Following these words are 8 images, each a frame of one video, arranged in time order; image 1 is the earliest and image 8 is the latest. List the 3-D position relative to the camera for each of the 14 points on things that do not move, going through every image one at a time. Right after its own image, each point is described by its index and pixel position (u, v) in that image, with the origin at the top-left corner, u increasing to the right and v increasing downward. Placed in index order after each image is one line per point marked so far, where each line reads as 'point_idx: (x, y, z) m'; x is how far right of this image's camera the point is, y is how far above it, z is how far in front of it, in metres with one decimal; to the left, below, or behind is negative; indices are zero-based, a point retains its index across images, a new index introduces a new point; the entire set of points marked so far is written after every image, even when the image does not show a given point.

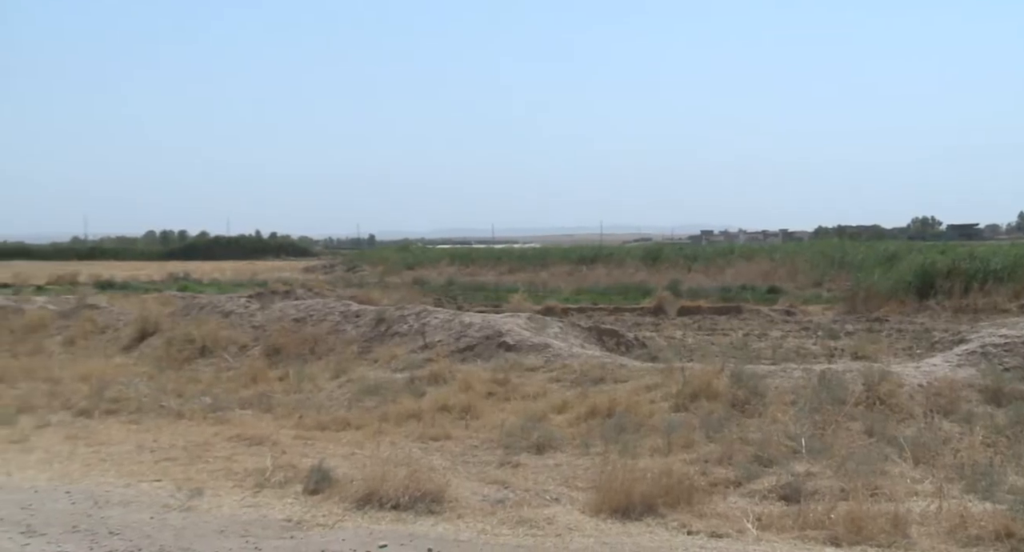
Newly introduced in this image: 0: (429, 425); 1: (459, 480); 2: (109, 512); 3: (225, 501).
0: (-1.3, -2.4, +15.3) m
1: (-0.8, -2.9, +13.4) m
2: (-4.7, -2.7, +10.7) m
3: (-3.6, -2.8, +11.6) m
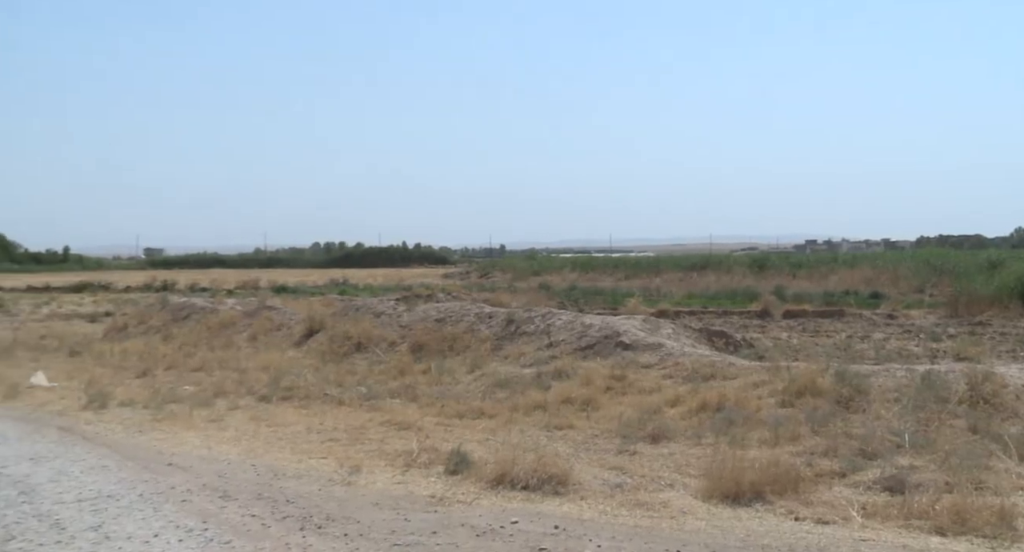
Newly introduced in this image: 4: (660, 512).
0: (+0.8, -2.5, +16.7) m
1: (+1.1, -3.0, +14.8) m
2: (-3.1, -2.8, +12.4) m
3: (-1.9, -2.9, +13.2) m
4: (+2.2, -3.5, +13.6) m
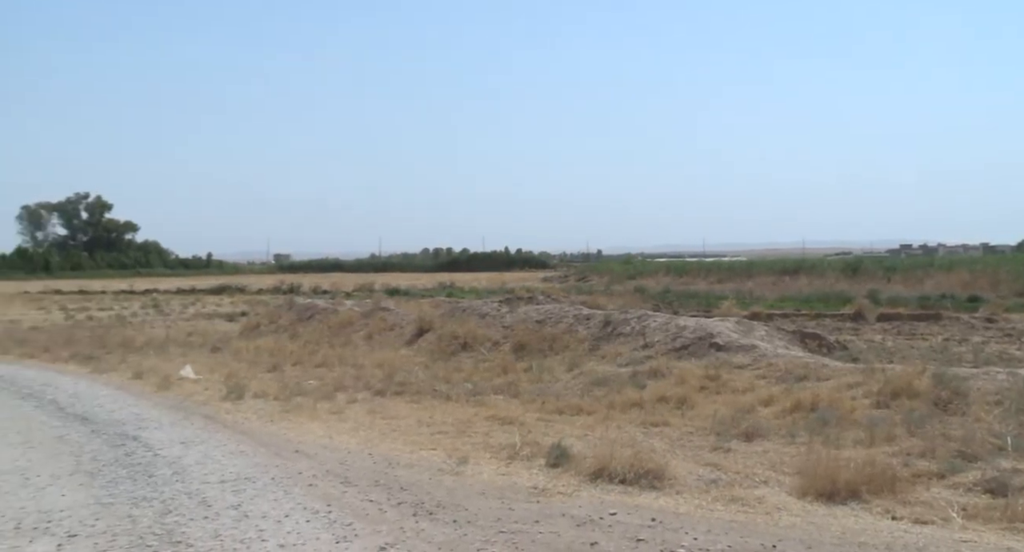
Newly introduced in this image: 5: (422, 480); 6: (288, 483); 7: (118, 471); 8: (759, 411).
0: (+2.6, -2.6, +17.3) m
1: (+2.7, -3.1, +15.3) m
2: (-1.6, -2.8, +13.4) m
3: (-0.4, -2.9, +14.1) m
4: (+3.7, -3.5, +14.0) m
5: (-1.3, -3.0, +13.4) m
6: (-3.0, -2.8, +12.6) m
7: (-5.1, -2.5, +12.1) m
8: (+4.8, -2.6, +17.8) m
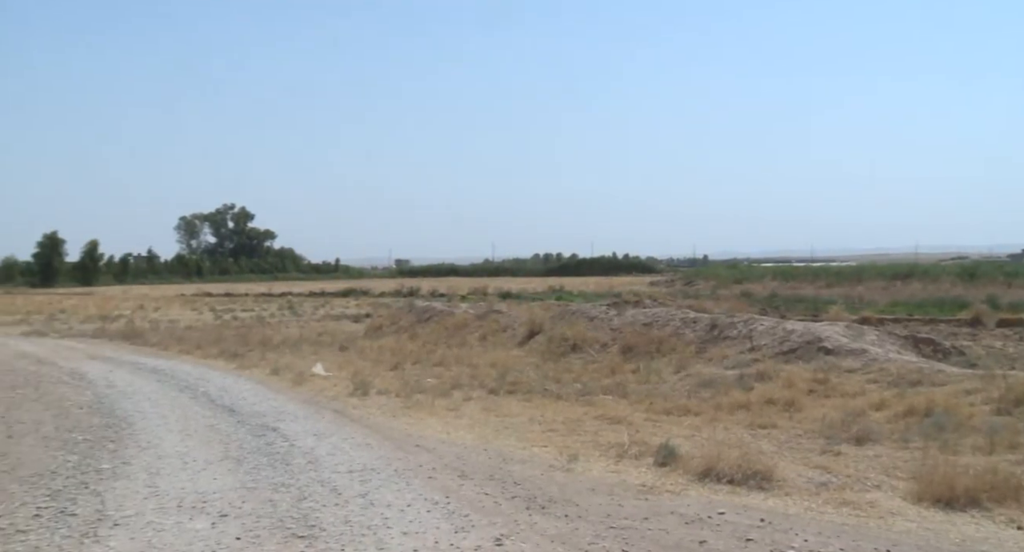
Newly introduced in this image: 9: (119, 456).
0: (+4.6, -2.6, +17.4) m
1: (+4.6, -3.1, +15.4) m
2: (0.0, -2.9, +14.0) m
3: (+1.3, -3.0, +14.5) m
4: (+5.4, -3.5, +14.0) m
5: (+0.3, -3.0, +14.0) m
6: (-1.4, -2.9, +13.3) m
7: (-3.6, -2.6, +13.2) m
8: (+6.9, -2.7, +17.7) m
9: (-5.5, -2.5, +12.9) m
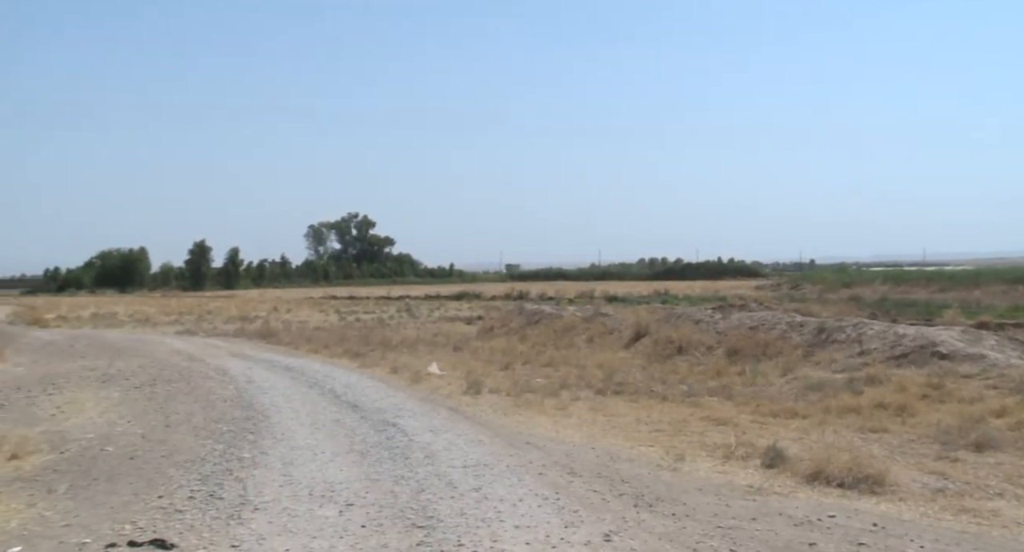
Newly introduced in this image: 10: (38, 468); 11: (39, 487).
0: (+6.7, -2.7, +17.2) m
1: (+6.4, -3.2, +15.3) m
2: (+1.7, -3.0, +14.4) m
3: (+3.0, -3.1, +14.8) m
4: (+7.0, -3.5, +13.7) m
5: (+2.0, -3.1, +14.4) m
6: (+0.2, -3.0, +13.9) m
7: (-2.0, -2.7, +14.0) m
8: (+9.0, -2.8, +17.3) m
9: (-3.9, -2.6, +14.0) m
10: (-6.4, -2.6, +12.7) m
11: (-6.0, -2.7, +12.0) m
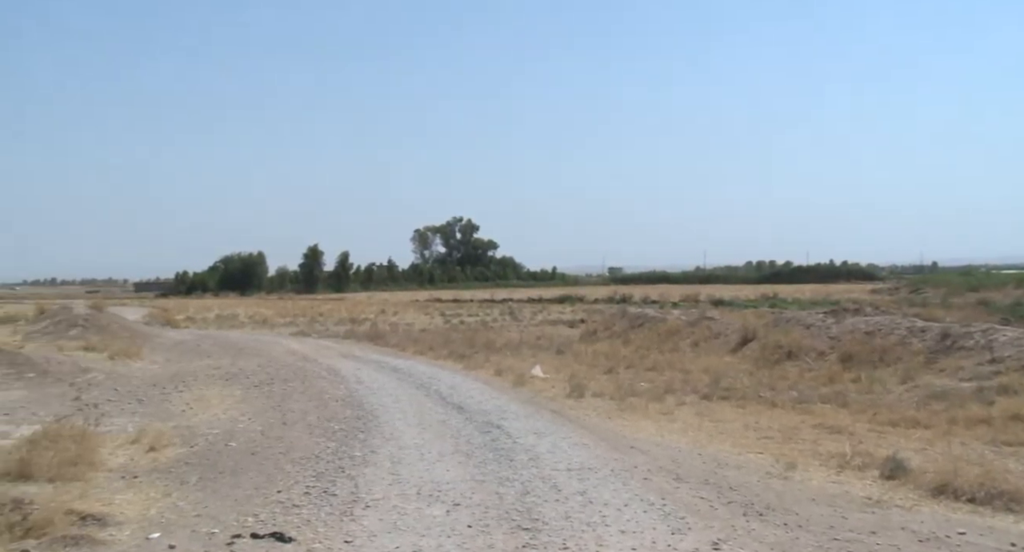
0: (+8.7, -2.8, +16.2) m
1: (+8.1, -3.2, +14.3) m
2: (+3.3, -3.0, +14.1) m
3: (+4.7, -3.1, +14.3) m
4: (+8.5, -3.5, +12.6) m
5: (+3.6, -3.1, +14.0) m
6: (+1.7, -3.0, +13.8) m
7: (-0.4, -2.7, +14.3) m
8: (+10.9, -2.8, +15.9) m
9: (-2.3, -2.6, +14.5) m
10: (-4.9, -2.7, +13.6) m
11: (-4.6, -2.8, +12.8) m
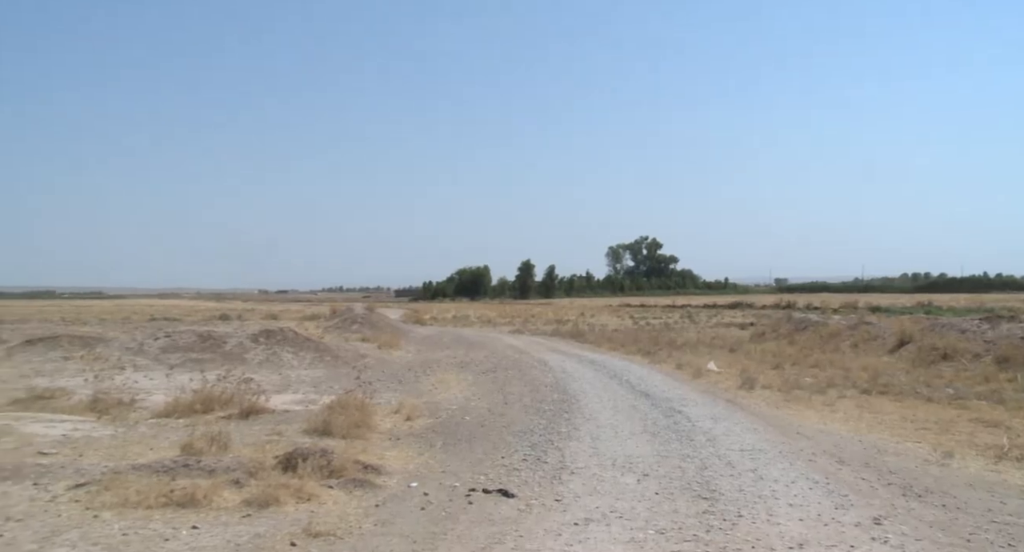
0: (+12.1, -3.0, +17.1) m
1: (+11.2, -3.3, +15.3) m
2: (+6.5, -3.2, +16.0) m
3: (+7.9, -3.3, +15.9) m
4: (+11.3, -3.6, +13.6) m
5: (+6.8, -3.3, +15.9) m
6: (+4.9, -3.2, +16.1) m
7: (+2.9, -2.9, +16.9) m
8: (+14.3, -3.0, +16.4) m
9: (+1.1, -2.8, +17.5) m
10: (-1.7, -2.8, +17.0) m
11: (-1.5, -2.9, +16.2) m
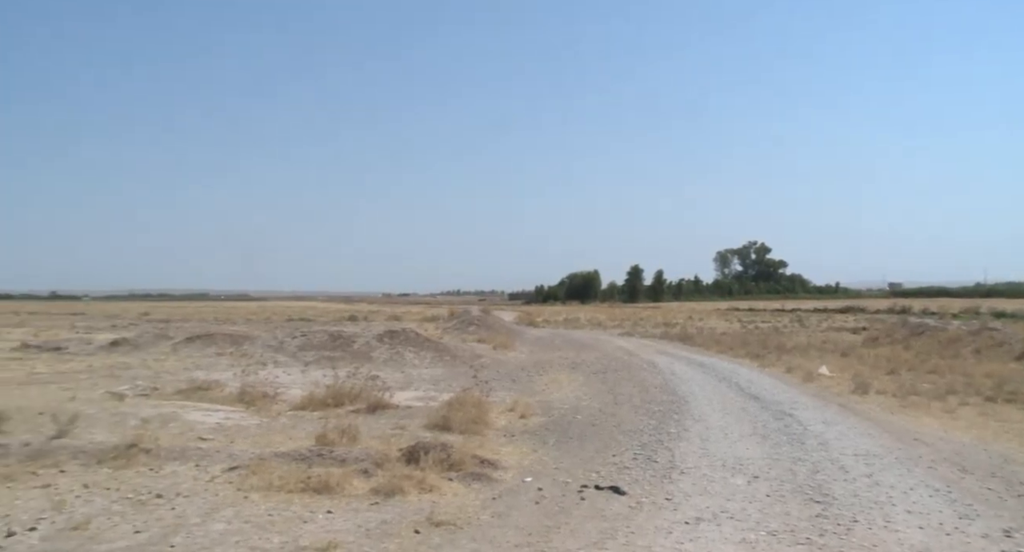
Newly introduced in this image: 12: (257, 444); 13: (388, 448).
0: (+14.2, -3.1, +16.2) m
1: (+13.0, -3.4, +14.5) m
2: (+8.4, -3.2, +15.7) m
3: (+9.8, -3.3, +15.5) m
4: (+12.9, -3.7, +12.8) m
5: (+8.7, -3.3, +15.5) m
6: (+6.8, -3.2, +16.0) m
7: (+4.9, -3.0, +17.0) m
8: (+16.2, -3.1, +15.2) m
9: (+3.2, -2.9, +17.8) m
10: (+0.4, -2.9, +17.7) m
11: (+0.5, -3.0, +16.8) m
12: (-4.0, -2.7, +14.4) m
13: (-2.0, -2.8, +14.8) m
